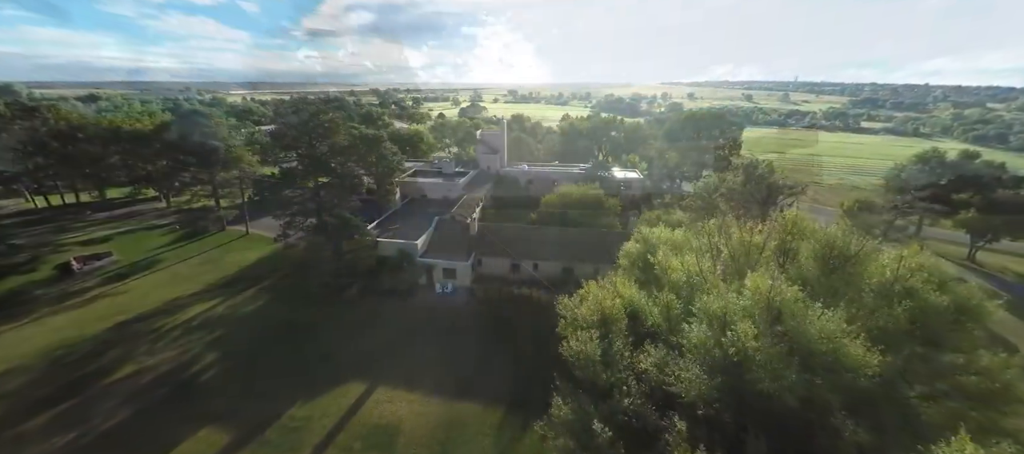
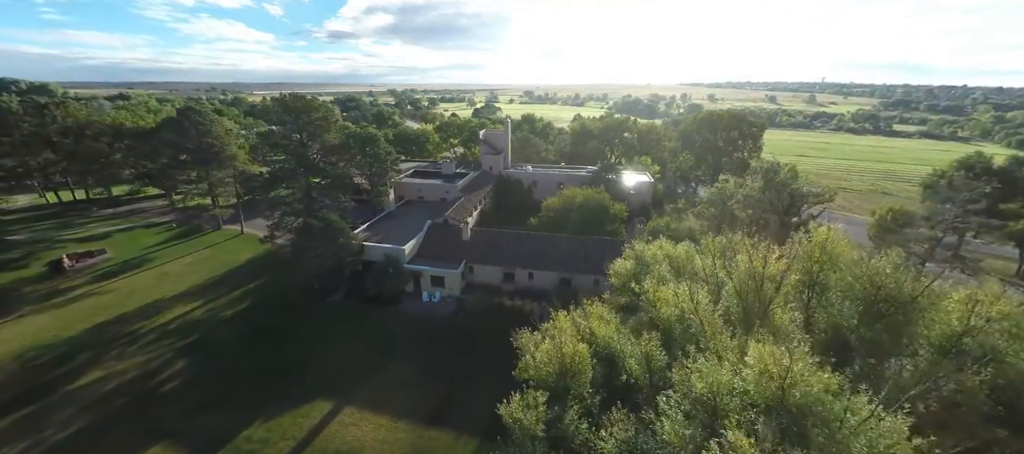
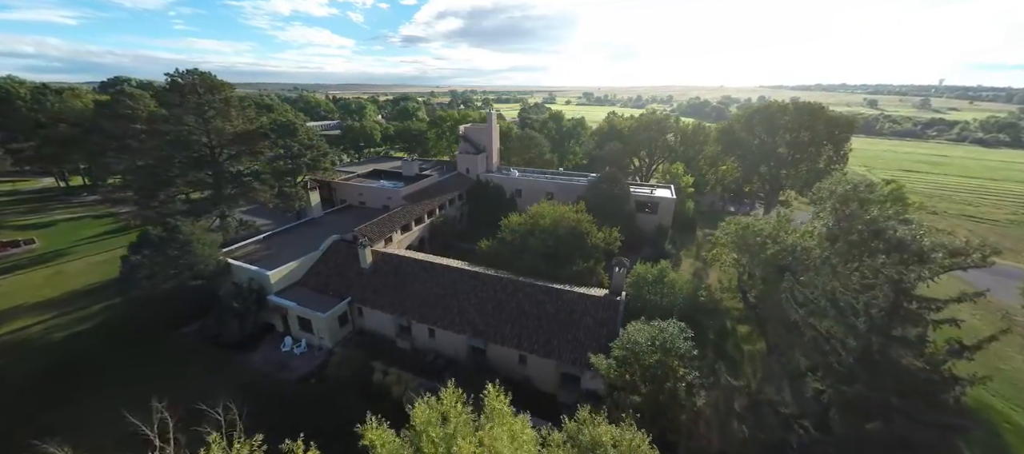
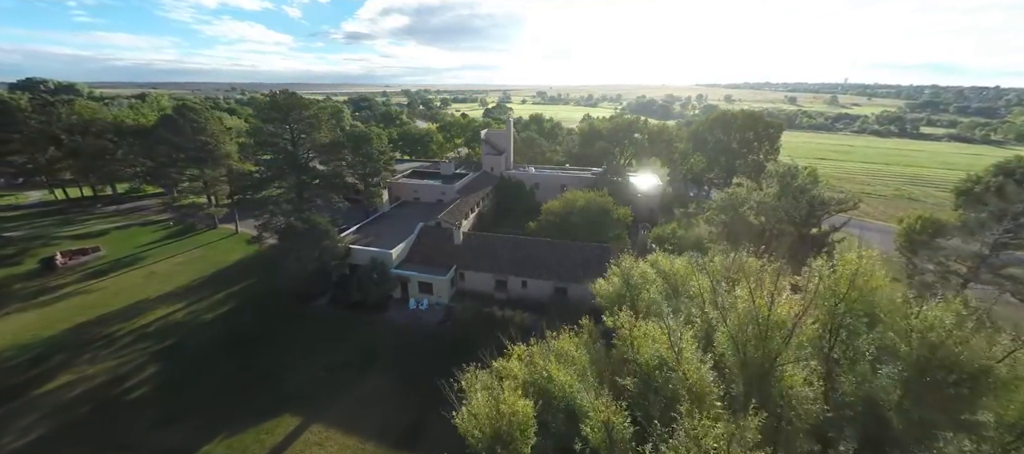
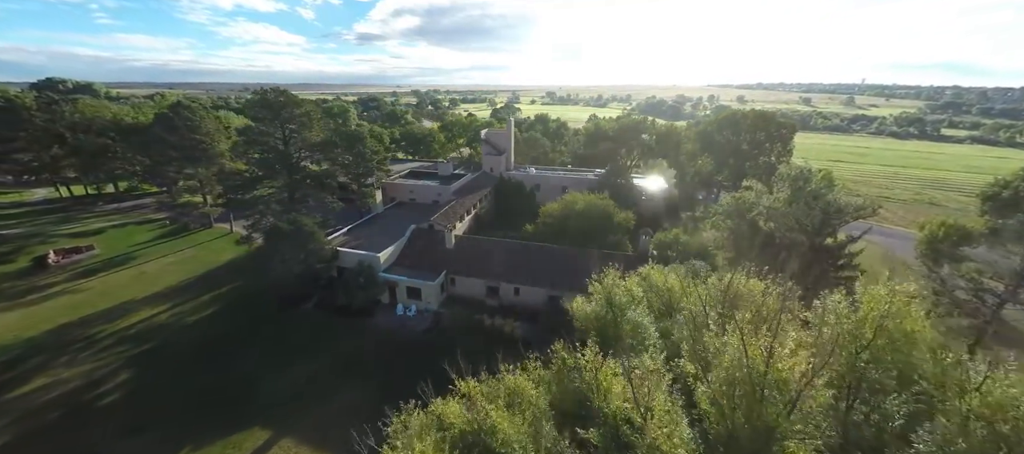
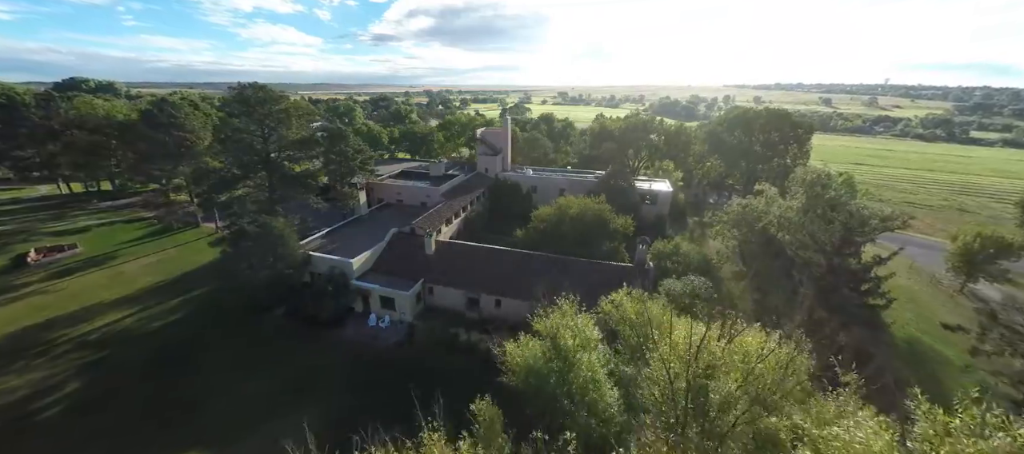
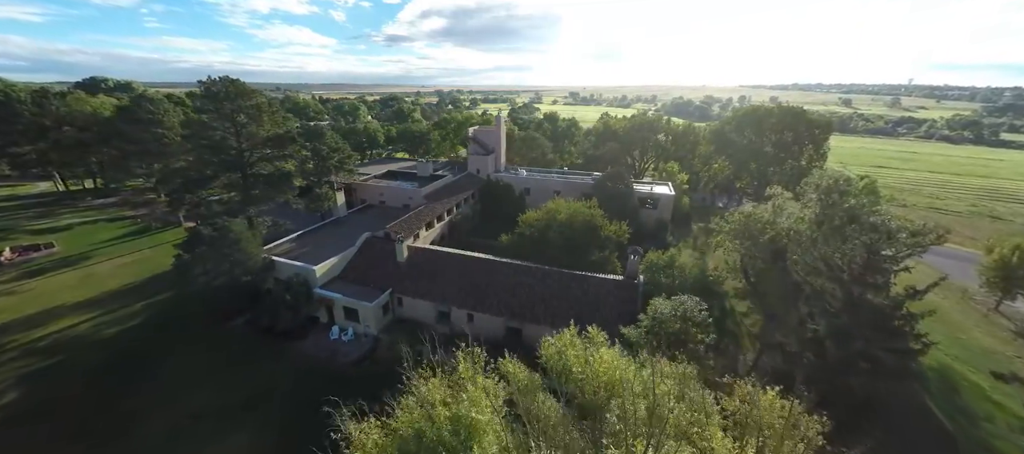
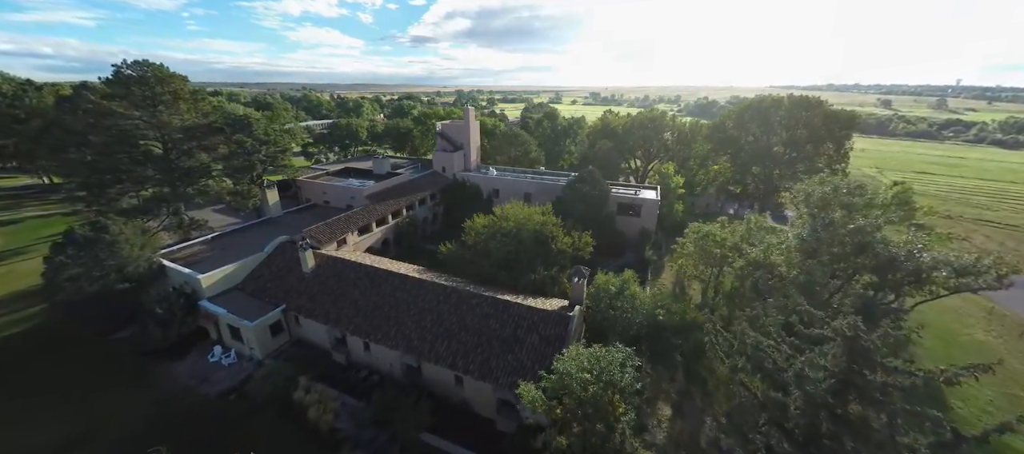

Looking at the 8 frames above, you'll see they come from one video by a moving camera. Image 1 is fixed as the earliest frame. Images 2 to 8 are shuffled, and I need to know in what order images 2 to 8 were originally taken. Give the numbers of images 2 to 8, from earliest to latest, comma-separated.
2, 4, 5, 6, 7, 3, 8
